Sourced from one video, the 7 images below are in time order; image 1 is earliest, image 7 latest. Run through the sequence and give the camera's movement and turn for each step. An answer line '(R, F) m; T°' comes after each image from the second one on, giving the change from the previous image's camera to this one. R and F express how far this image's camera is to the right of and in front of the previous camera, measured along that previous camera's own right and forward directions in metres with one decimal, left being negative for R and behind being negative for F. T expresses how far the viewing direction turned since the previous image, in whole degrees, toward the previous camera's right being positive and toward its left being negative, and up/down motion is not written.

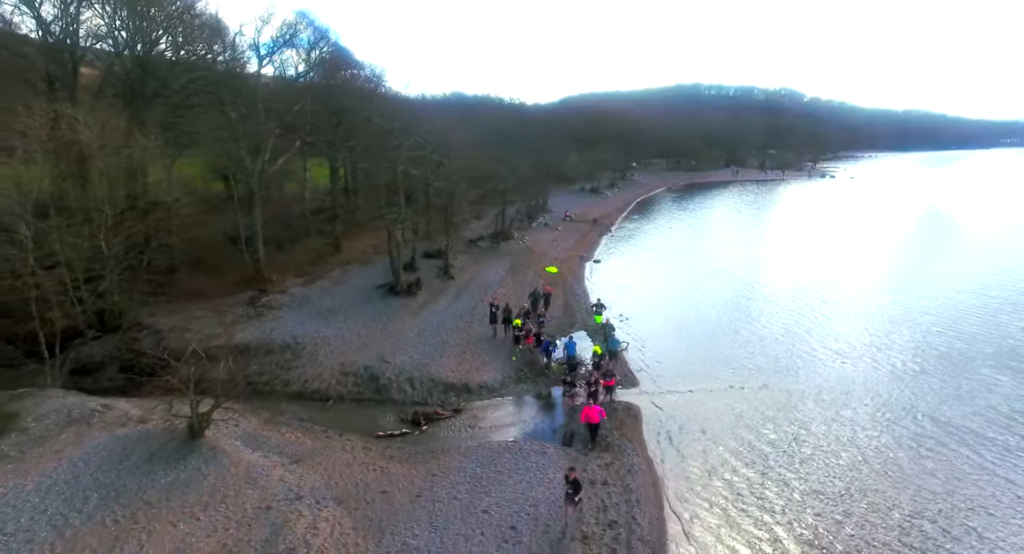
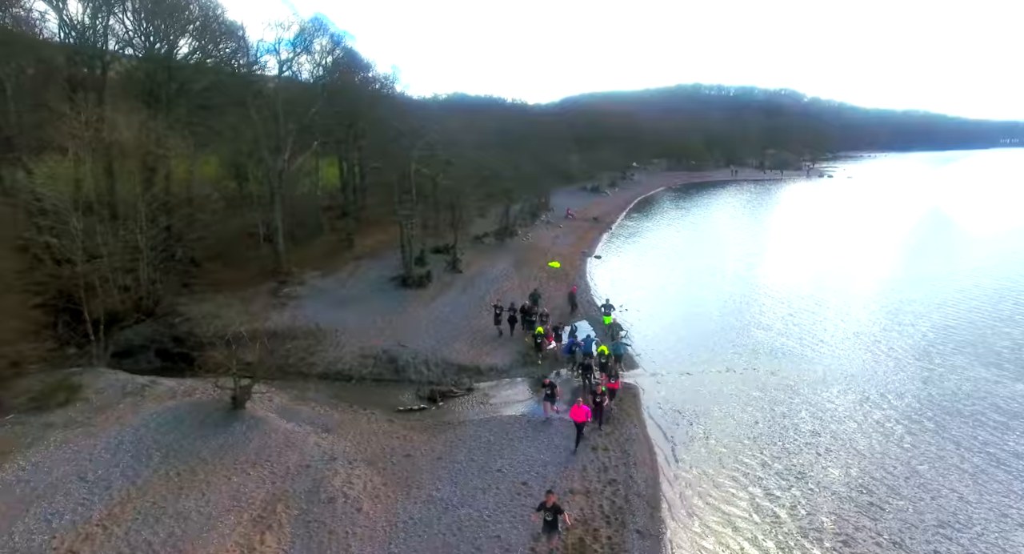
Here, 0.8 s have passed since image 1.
(-0.2, -1.4) m; 0°
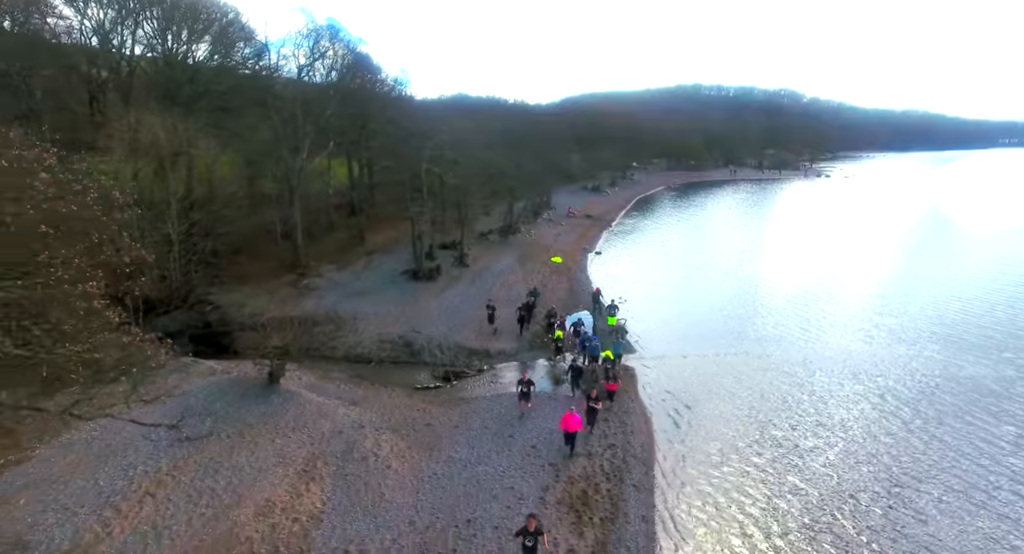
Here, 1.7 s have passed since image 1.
(-0.3, -1.4) m; 0°
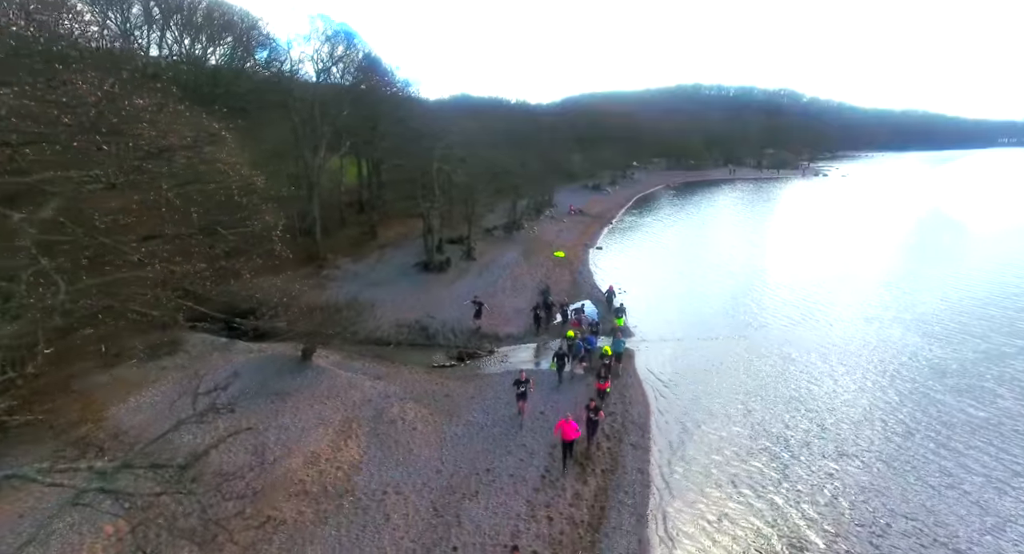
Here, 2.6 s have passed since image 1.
(-0.3, -1.6) m; 0°
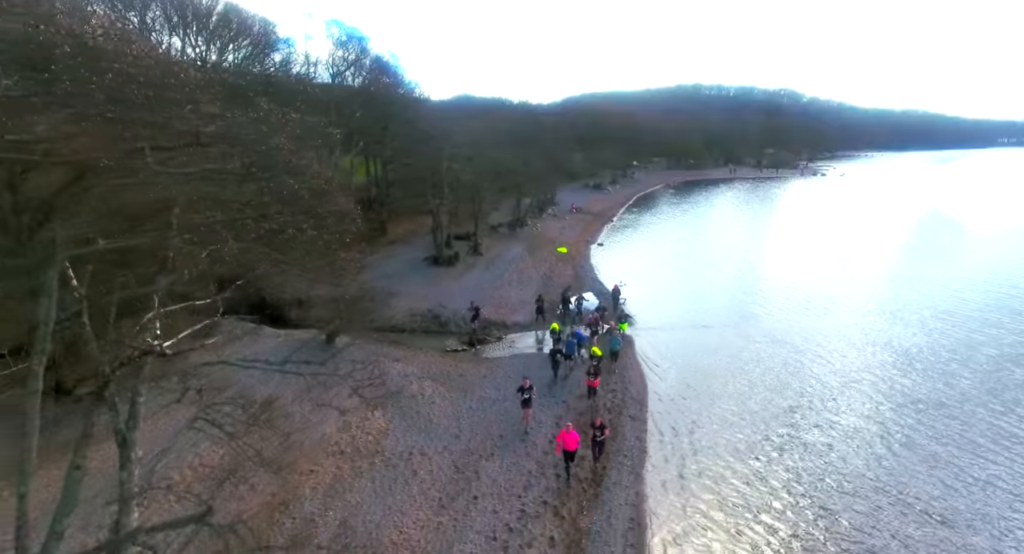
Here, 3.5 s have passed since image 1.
(-0.3, -1.4) m; 0°
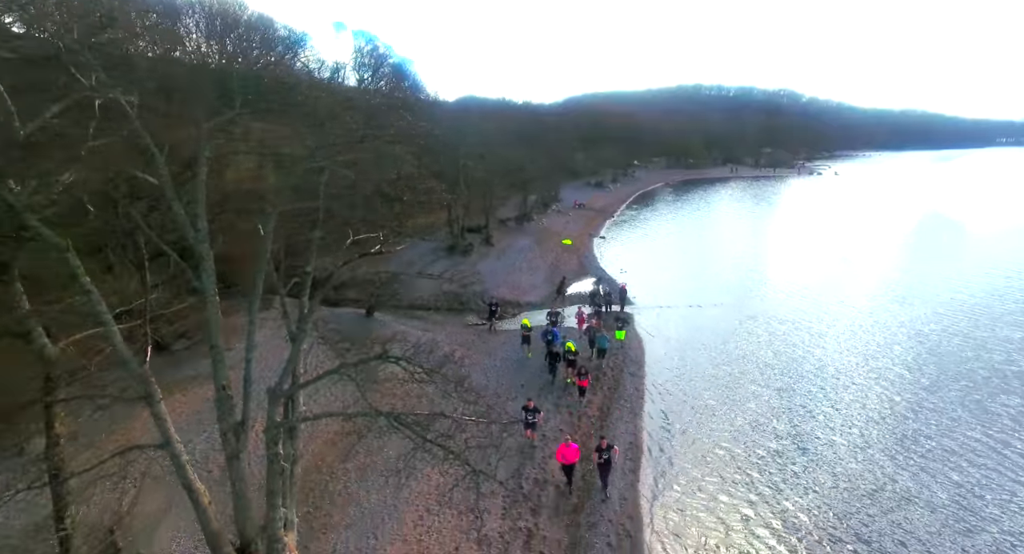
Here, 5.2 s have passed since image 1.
(-0.6, -2.7) m; 0°
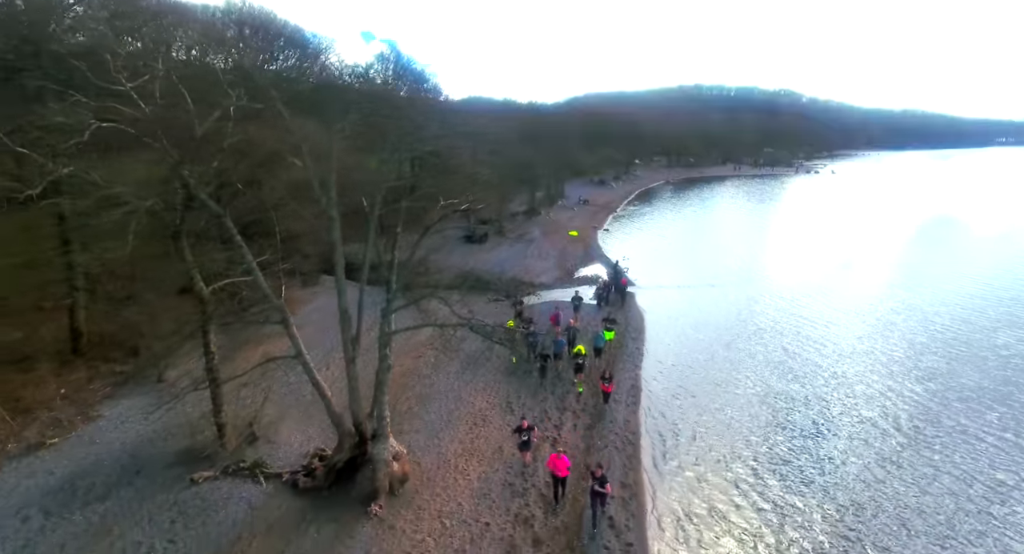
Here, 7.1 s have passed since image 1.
(-0.7, -3.0) m; 0°
